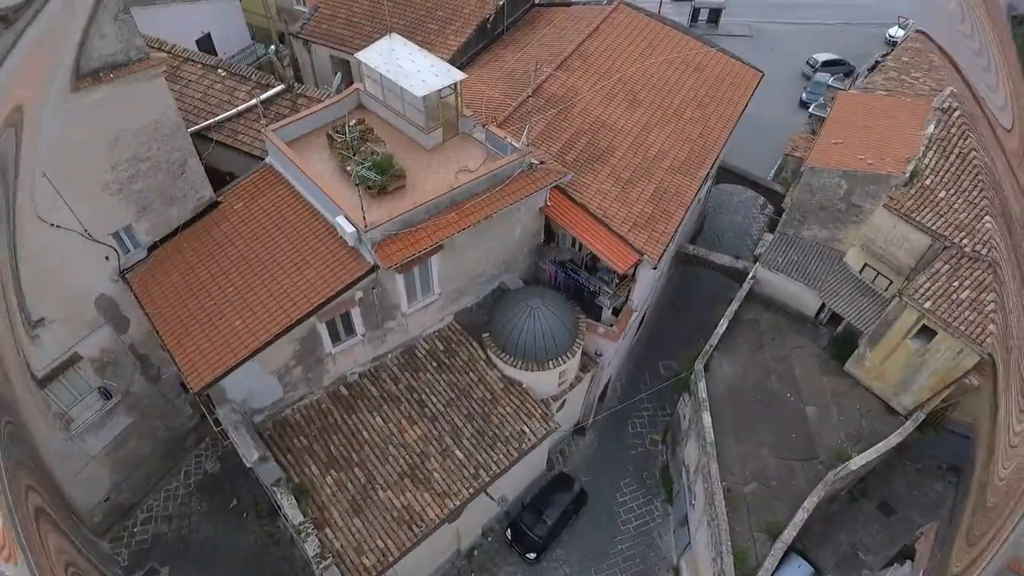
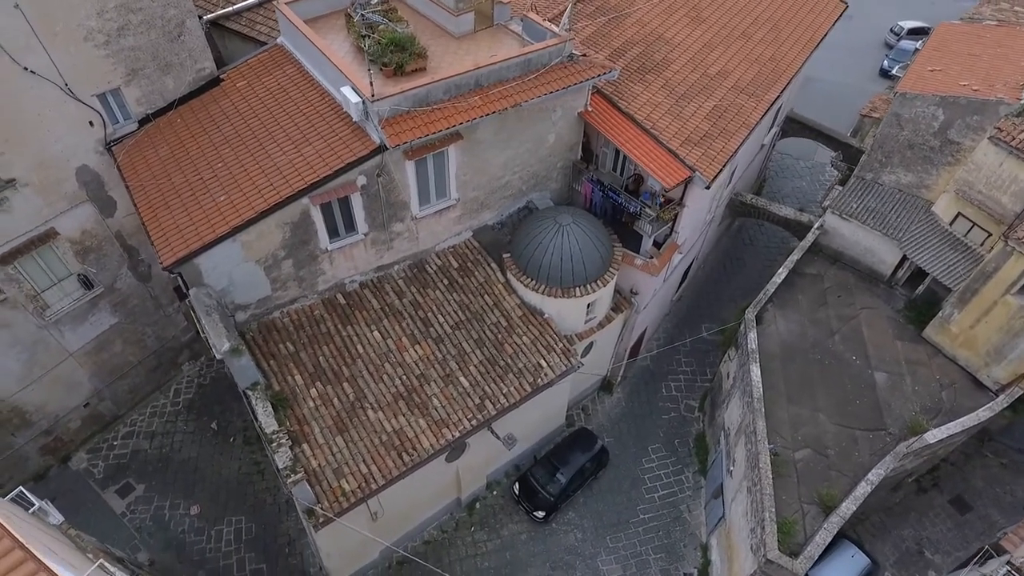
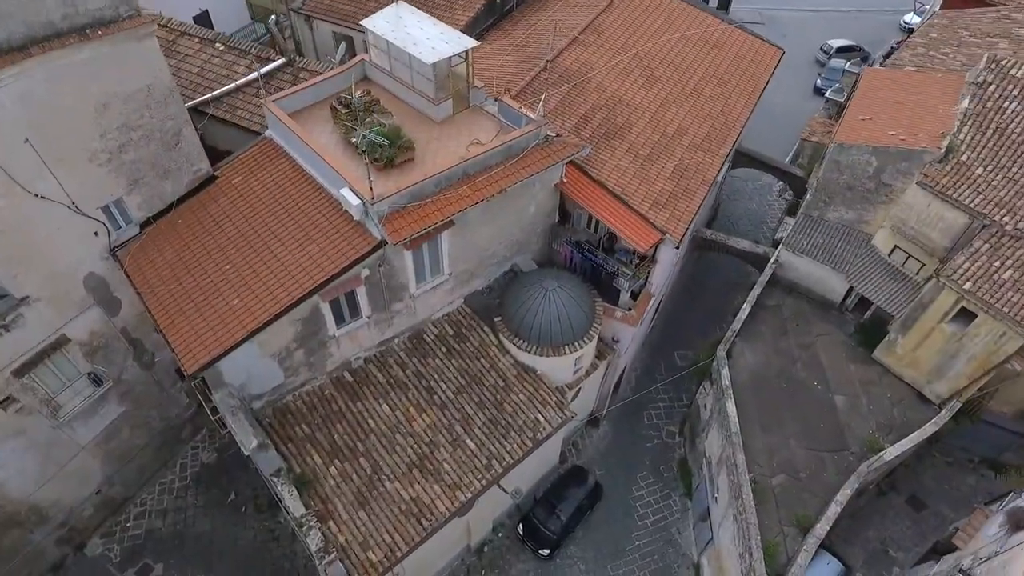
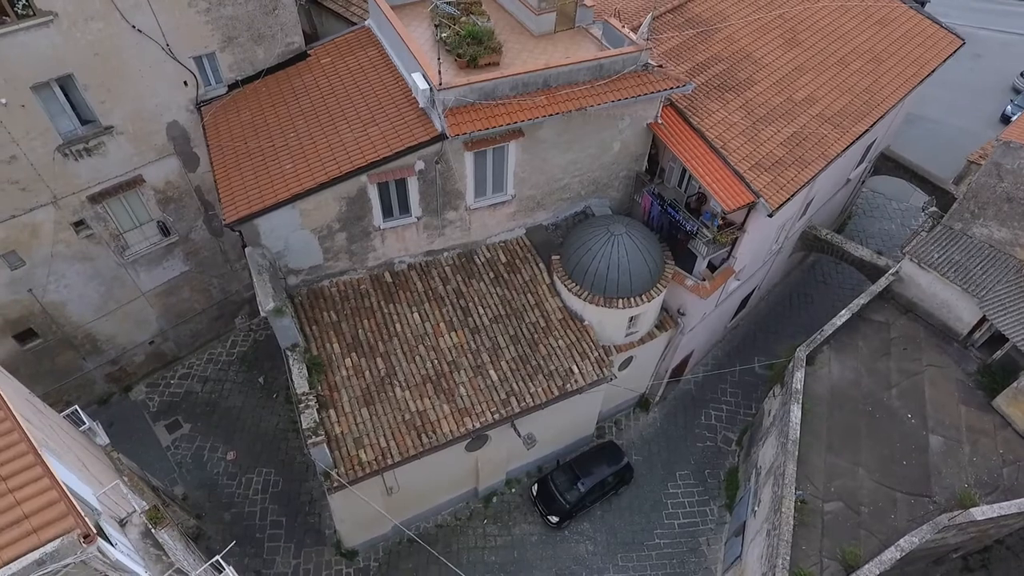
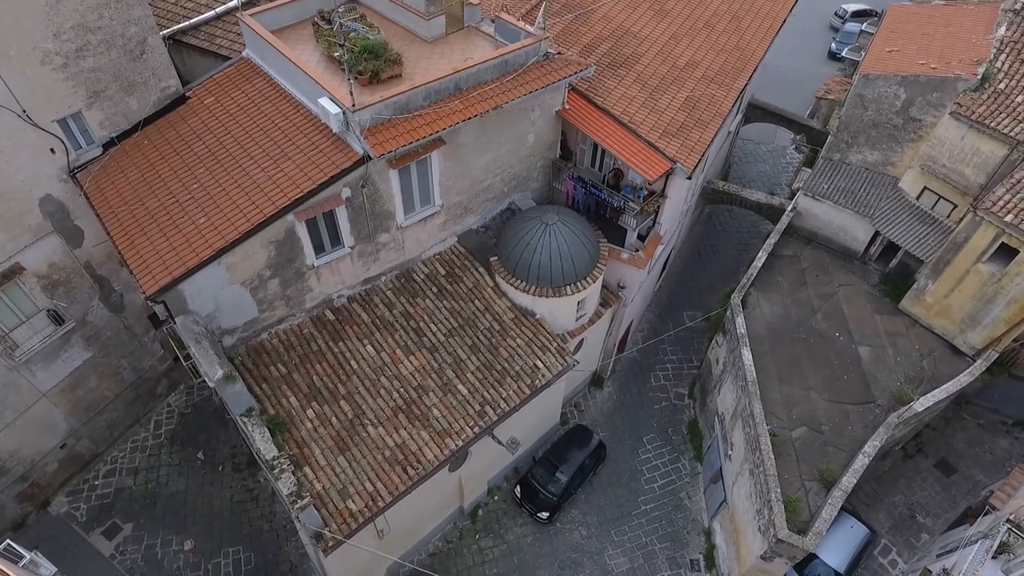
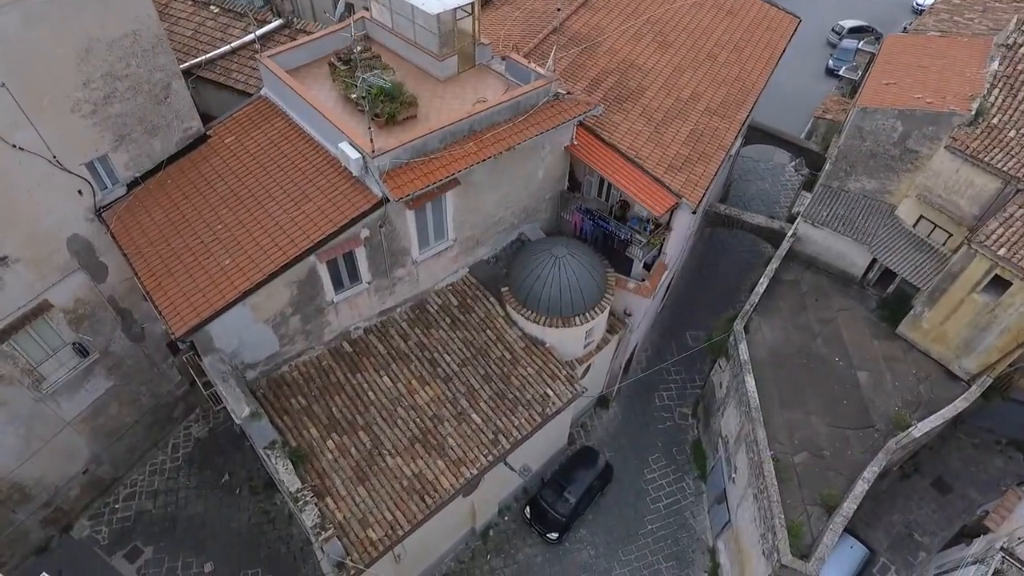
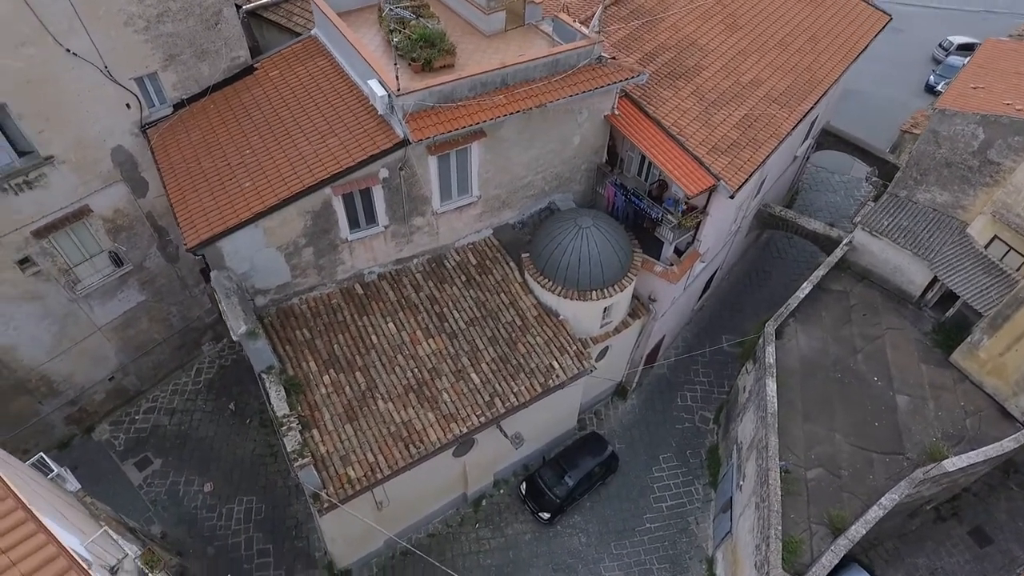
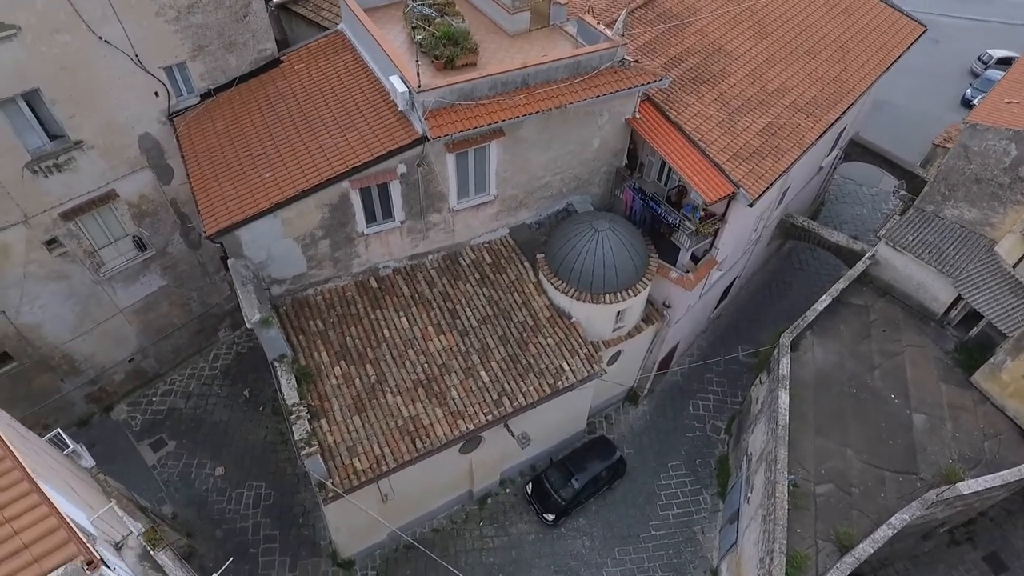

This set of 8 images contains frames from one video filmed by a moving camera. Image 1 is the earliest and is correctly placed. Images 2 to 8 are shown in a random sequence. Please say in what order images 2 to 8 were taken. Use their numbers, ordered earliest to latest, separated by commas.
3, 6, 5, 2, 7, 8, 4
